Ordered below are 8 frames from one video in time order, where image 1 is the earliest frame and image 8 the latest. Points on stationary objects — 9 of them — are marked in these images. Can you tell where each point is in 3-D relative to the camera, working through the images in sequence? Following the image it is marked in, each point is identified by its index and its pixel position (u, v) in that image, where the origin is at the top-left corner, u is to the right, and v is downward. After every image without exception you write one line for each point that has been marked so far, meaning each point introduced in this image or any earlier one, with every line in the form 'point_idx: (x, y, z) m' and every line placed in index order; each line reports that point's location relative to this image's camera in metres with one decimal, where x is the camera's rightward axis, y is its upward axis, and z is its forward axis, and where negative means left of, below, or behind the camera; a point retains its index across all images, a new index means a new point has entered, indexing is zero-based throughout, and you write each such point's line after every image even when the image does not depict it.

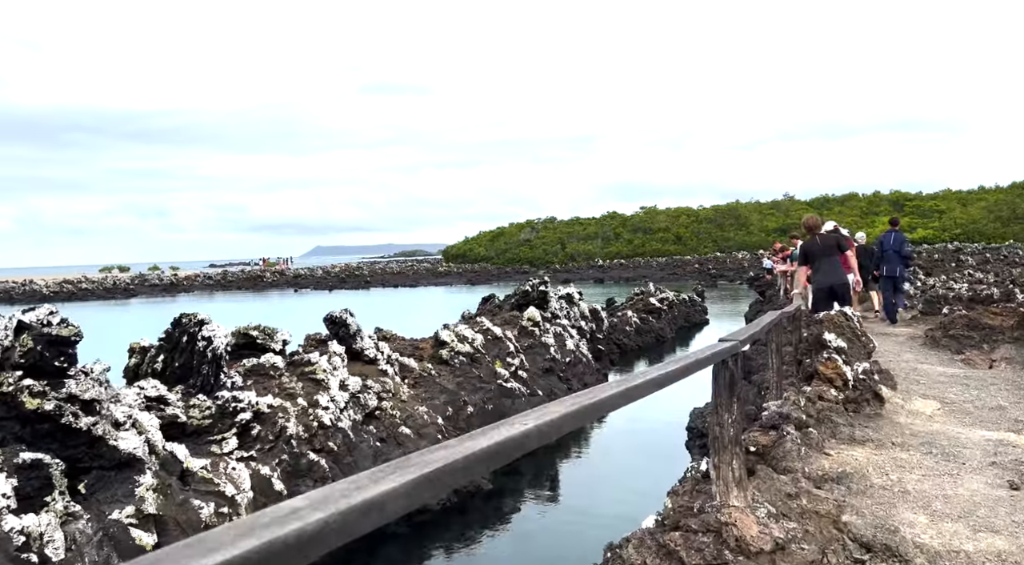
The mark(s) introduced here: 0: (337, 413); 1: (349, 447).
0: (-2.1, -1.6, +9.4) m
1: (-2.0, -2.0, +9.3) m
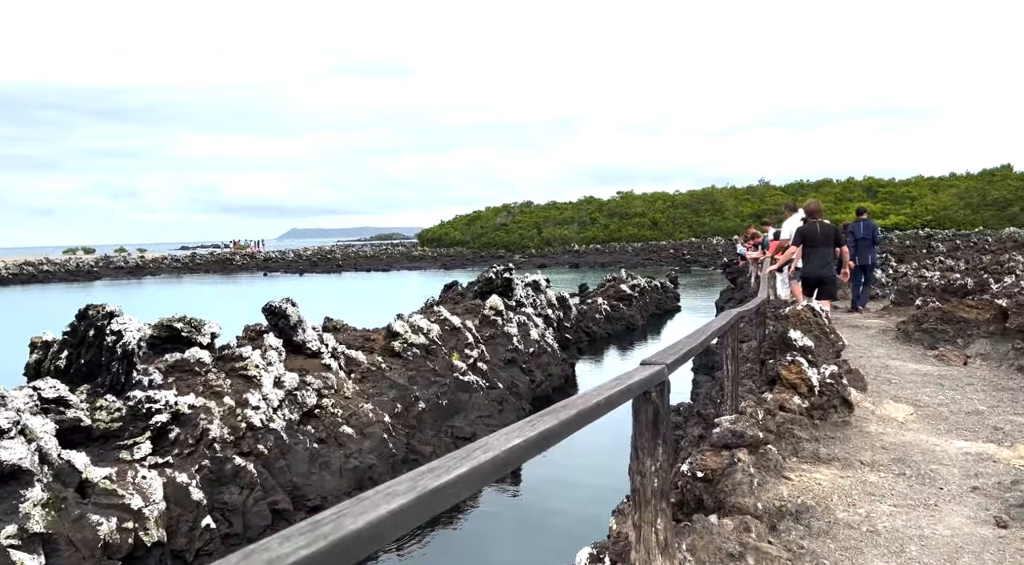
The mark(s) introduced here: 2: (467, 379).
0: (-2.7, -1.5, +8.7) m
1: (-2.6, -1.8, +8.6) m
2: (-0.7, -1.6, +12.5) m
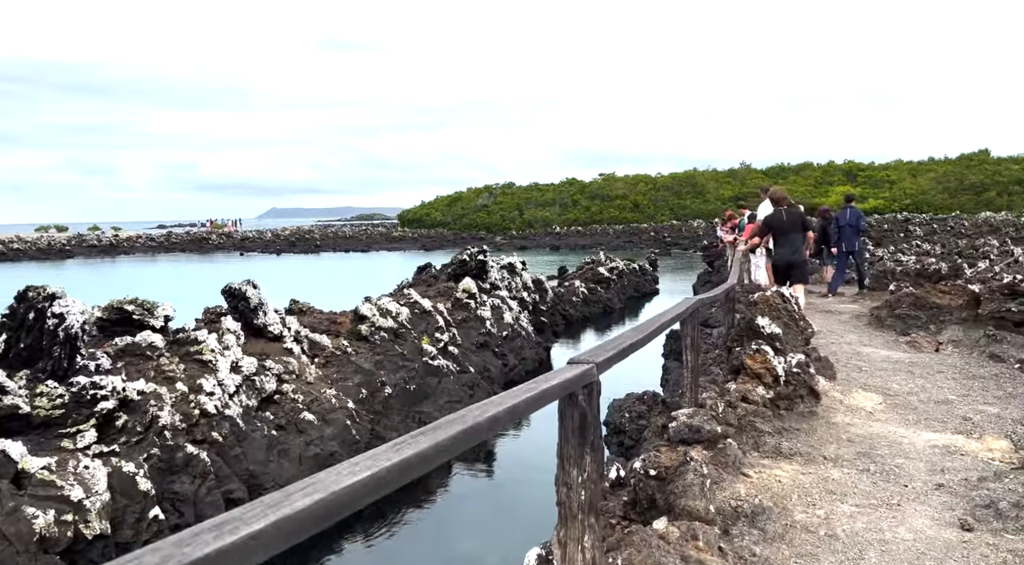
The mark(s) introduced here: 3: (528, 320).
0: (-3.1, -1.3, +8.4) m
1: (-2.9, -1.7, +8.3) m
2: (-1.2, -1.3, +12.3) m
3: (+0.3, -0.9, +18.2) m
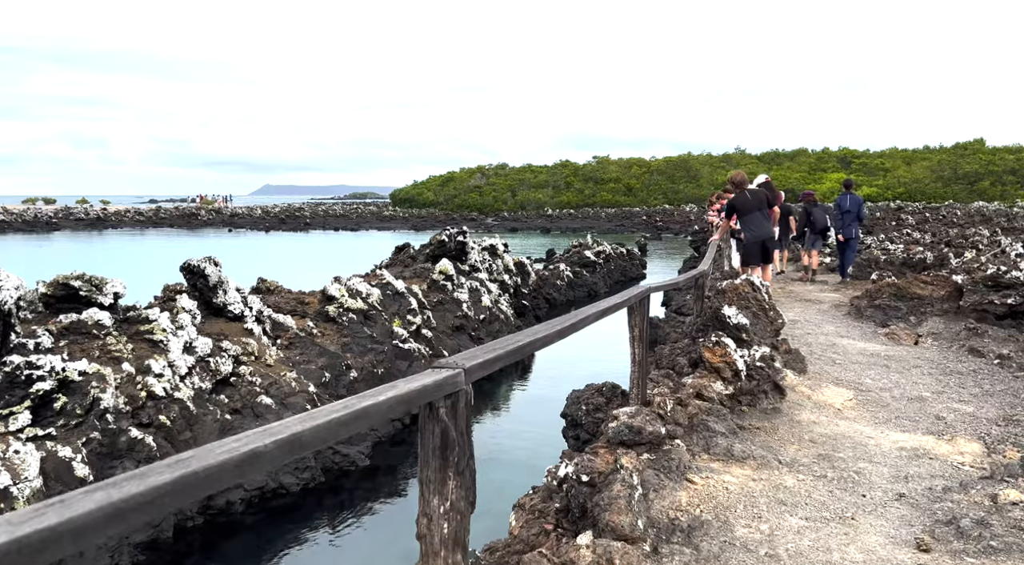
0: (-3.5, -1.0, +8.0) m
1: (-3.3, -1.4, +7.9) m
2: (-1.6, -1.0, +12.0) m
3: (-0.1, -0.5, +17.9) m
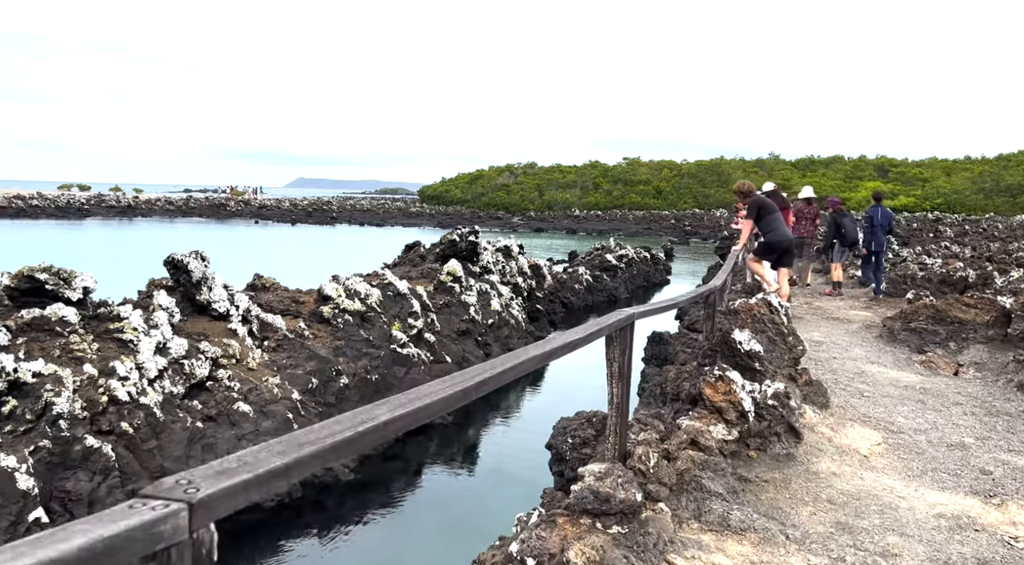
0: (-3.6, -1.0, +7.5) m
1: (-3.4, -1.4, +7.4) m
2: (-1.6, -1.0, +11.3) m
3: (+0.2, -0.5, +17.2) m
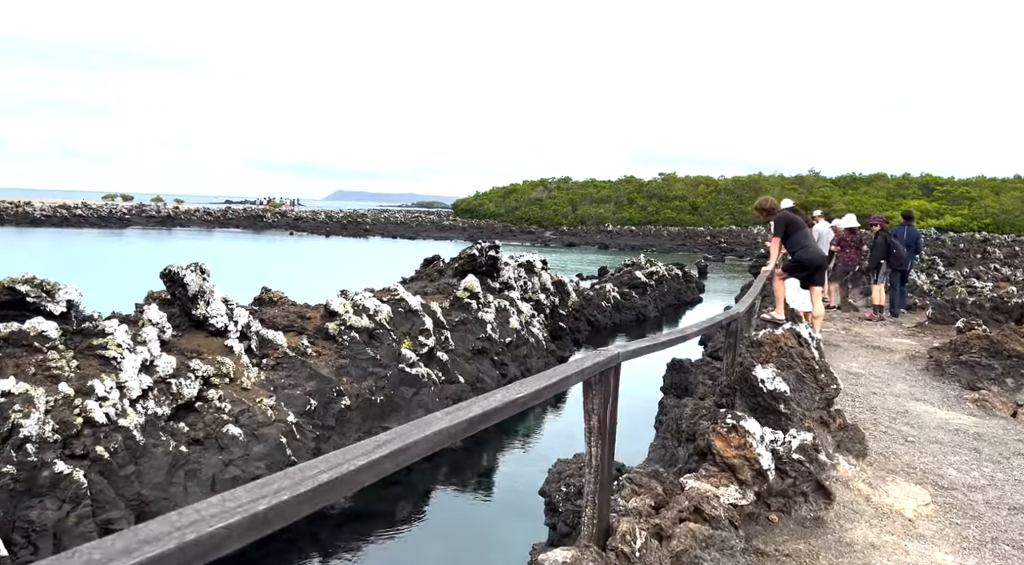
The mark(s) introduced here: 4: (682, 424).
0: (-3.5, -1.1, +7.0) m
1: (-3.4, -1.5, +6.9) m
2: (-1.4, -1.2, +10.8) m
3: (+0.6, -0.9, +16.6) m
4: (+1.2, -1.0, +5.7) m
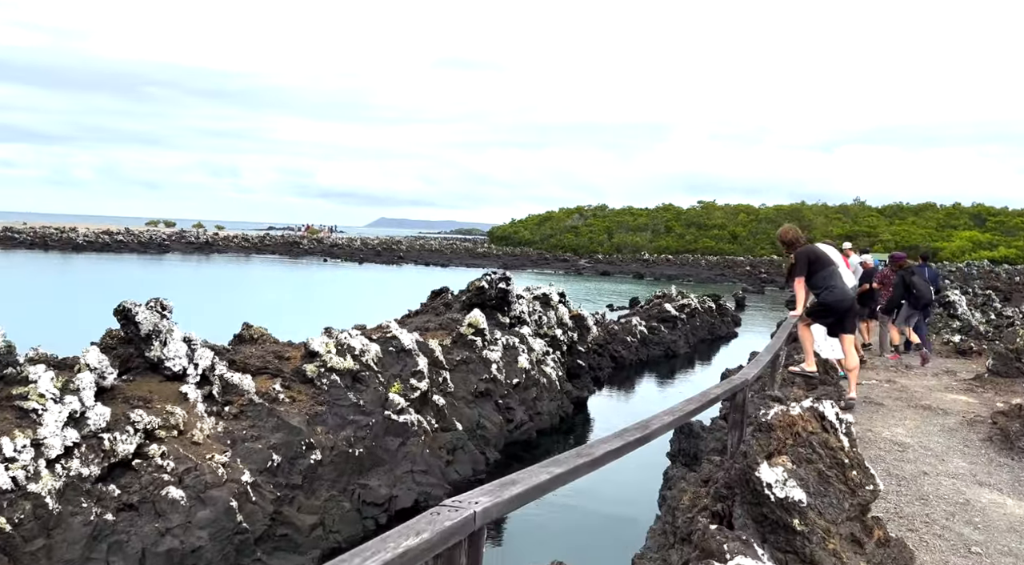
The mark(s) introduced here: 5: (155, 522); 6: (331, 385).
0: (-3.8, -1.4, +6.1) m
1: (-3.6, -1.8, +6.0) m
2: (-1.4, -1.7, +9.7) m
3: (+0.9, -1.6, +15.4) m
4: (+1.0, -1.4, +4.5) m
5: (-3.1, -2.1, +6.6) m
6: (-2.2, -1.2, +9.4) m
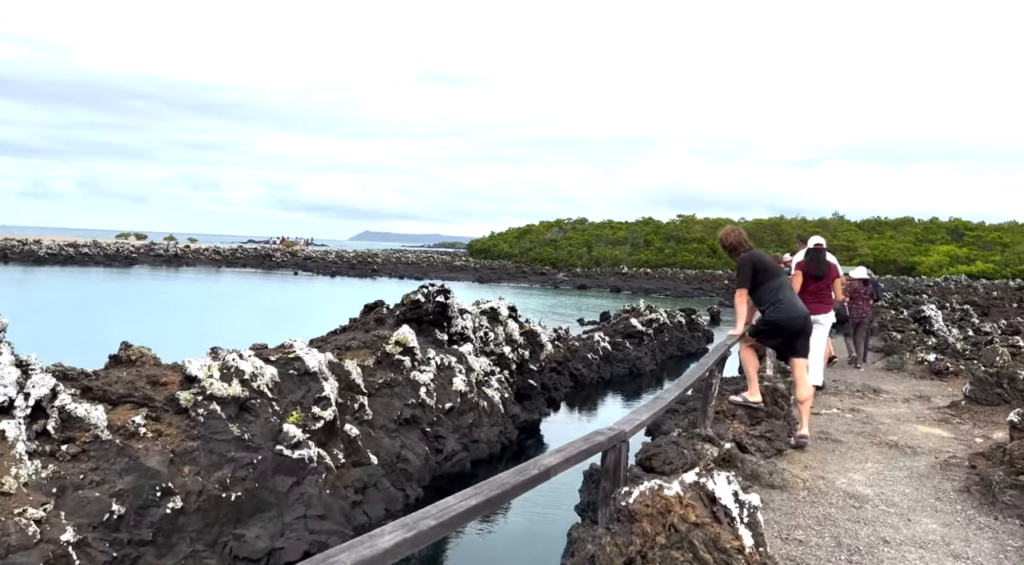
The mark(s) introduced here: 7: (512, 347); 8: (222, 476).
0: (-4.6, -1.5, +4.7) m
1: (-4.5, -1.9, +4.6) m
2: (-2.3, -1.9, +8.4) m
3: (-0.2, -1.9, +14.1) m
4: (+0.1, -1.4, +3.2) m
5: (-4.0, -2.1, +5.3) m
6: (-3.1, -1.4, +8.0) m
7: (0.0, -1.3, +15.6) m
8: (-2.9, -1.9, +7.6) m
